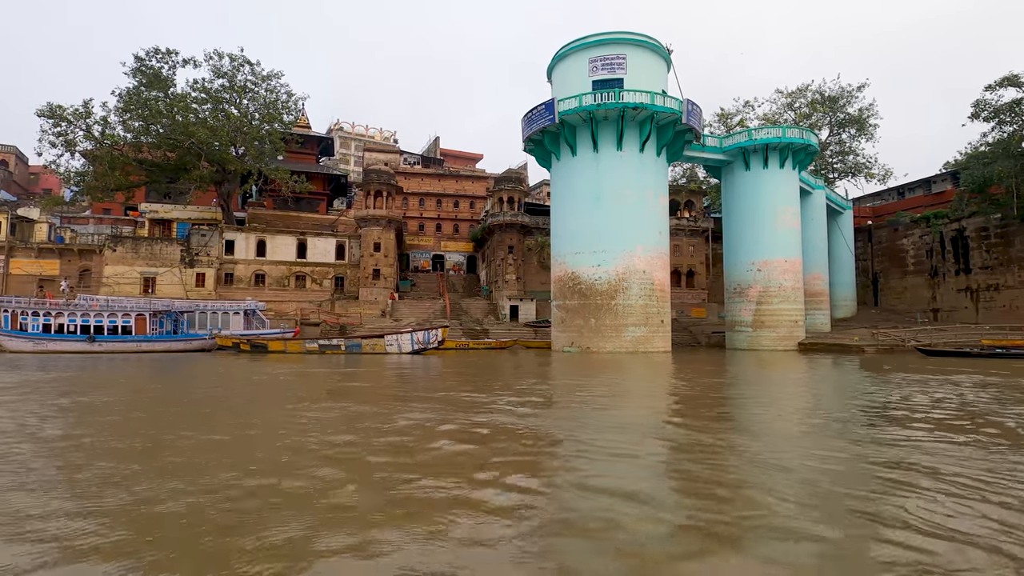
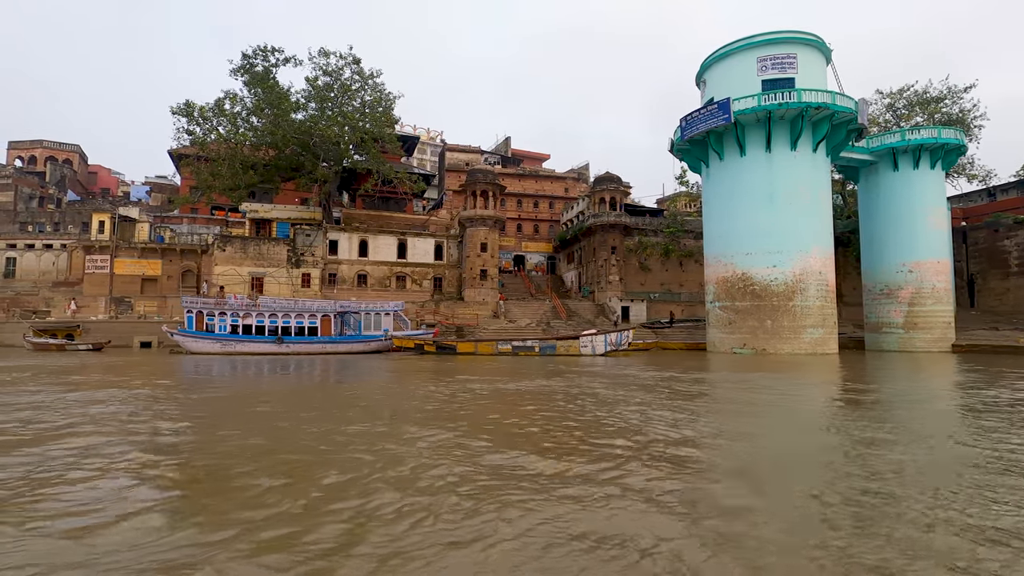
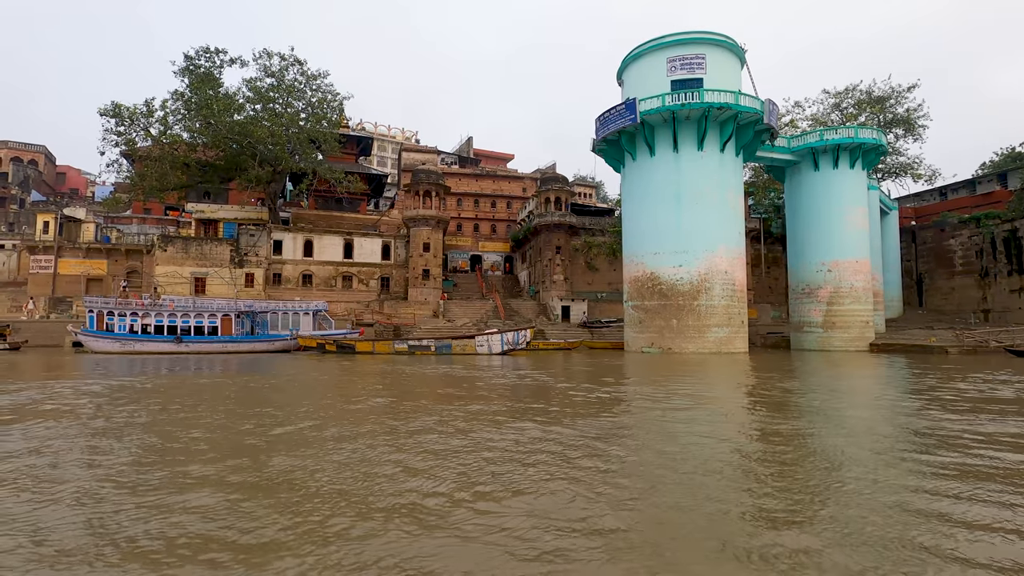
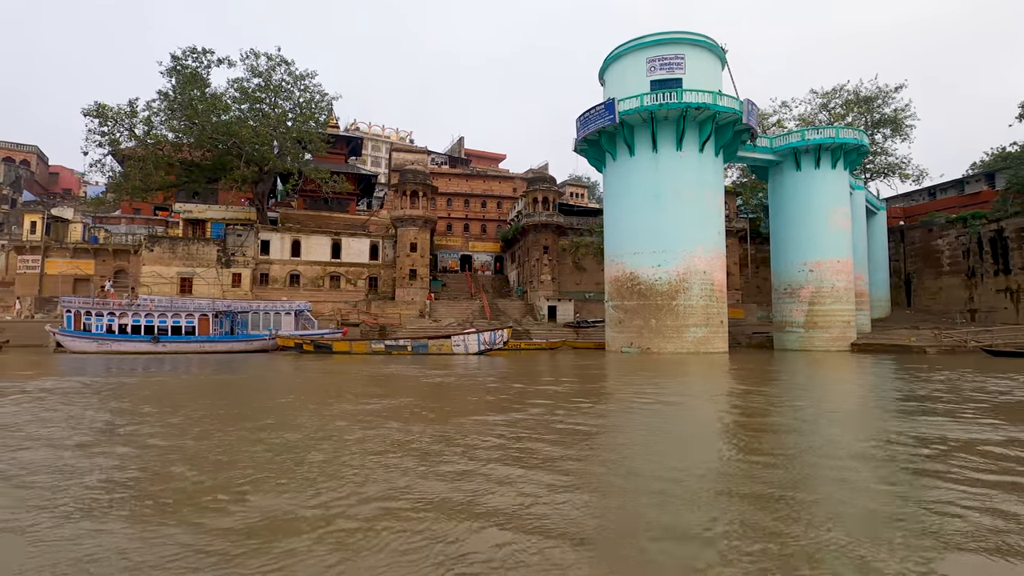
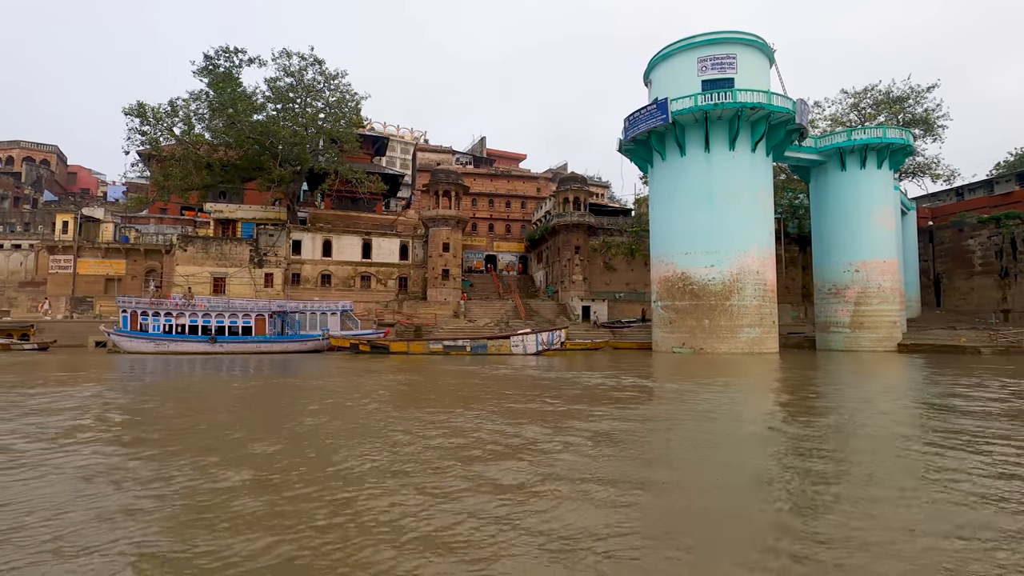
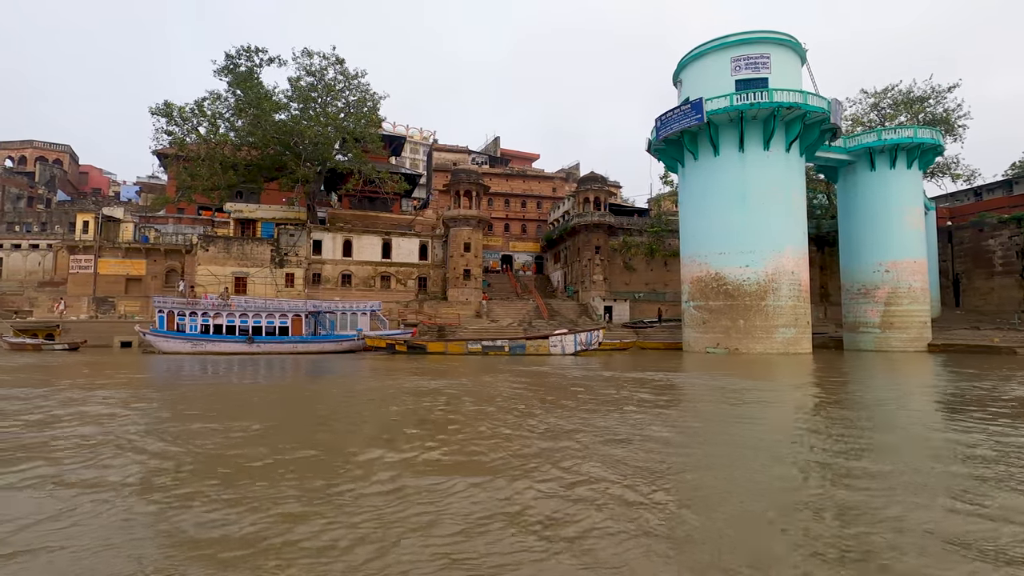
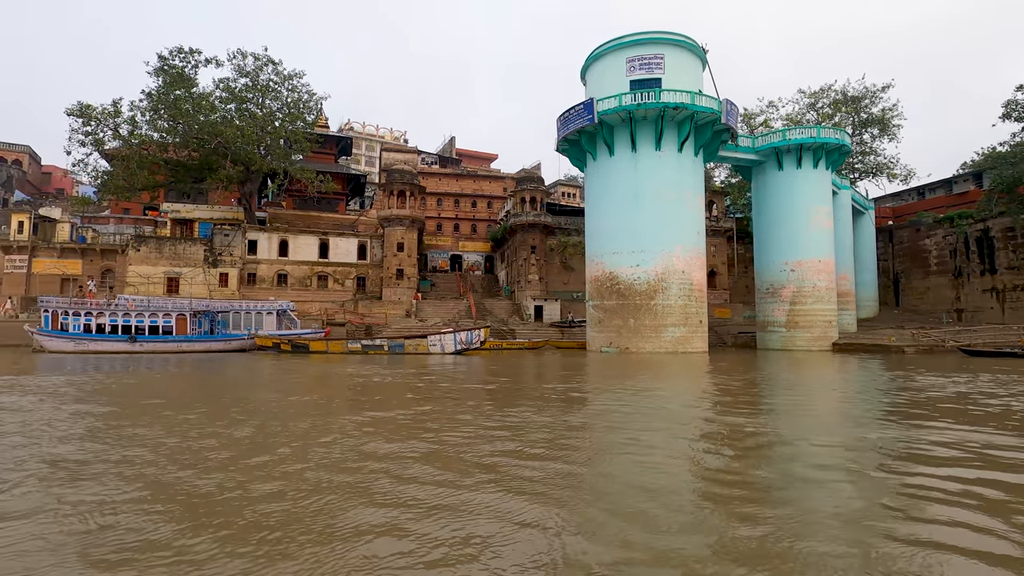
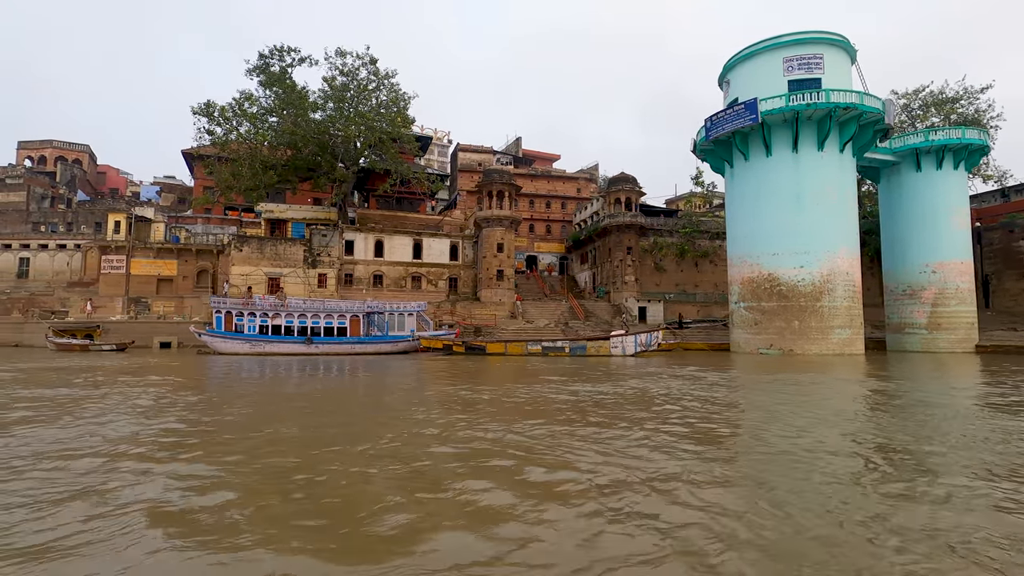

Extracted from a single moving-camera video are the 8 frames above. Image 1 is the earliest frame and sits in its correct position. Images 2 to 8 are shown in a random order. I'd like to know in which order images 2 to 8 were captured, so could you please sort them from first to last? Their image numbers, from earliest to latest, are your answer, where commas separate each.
7, 4, 3, 5, 6, 2, 8
